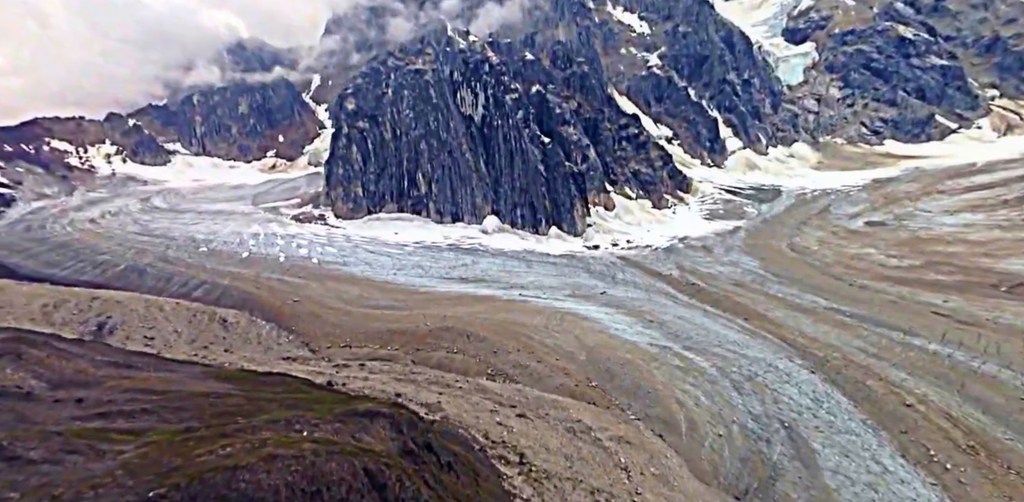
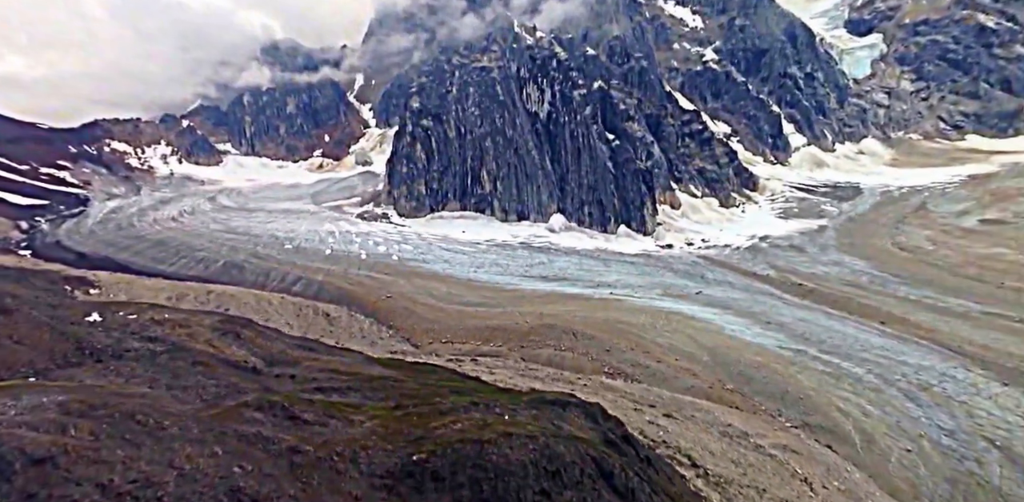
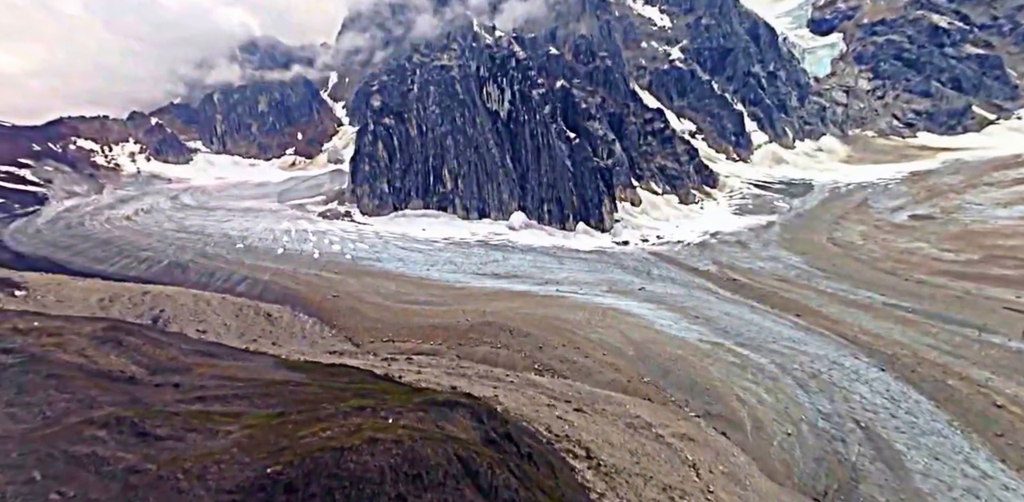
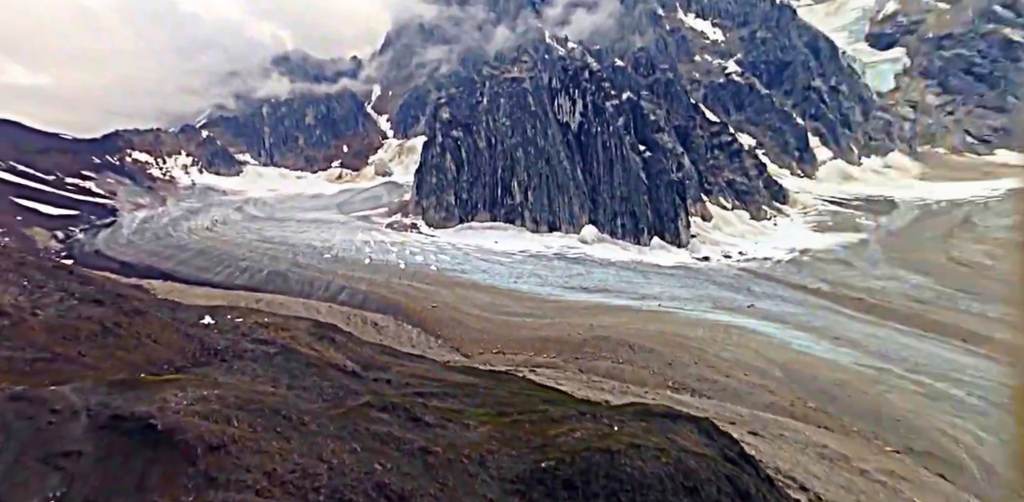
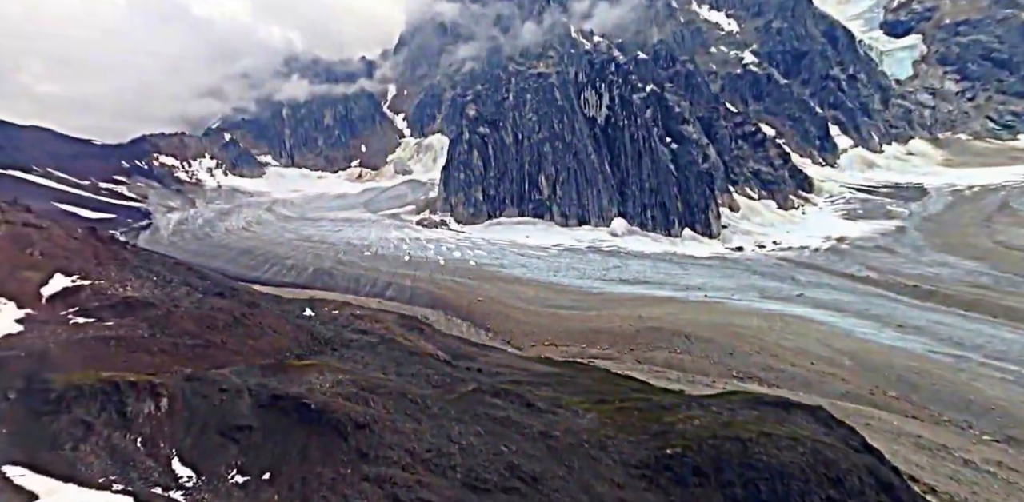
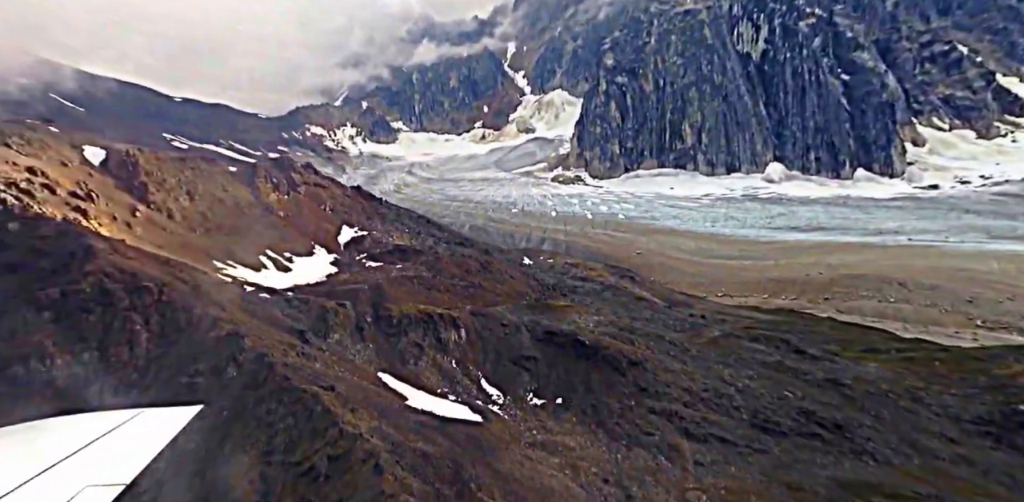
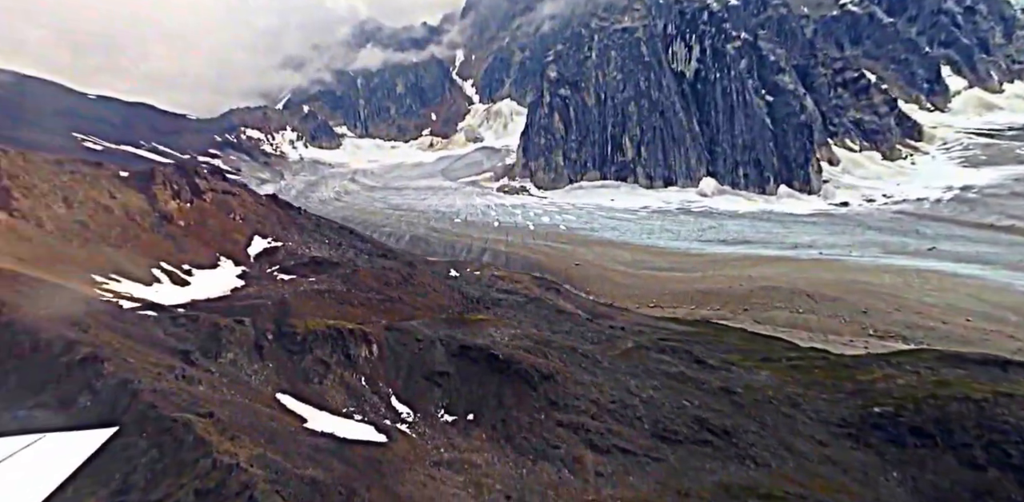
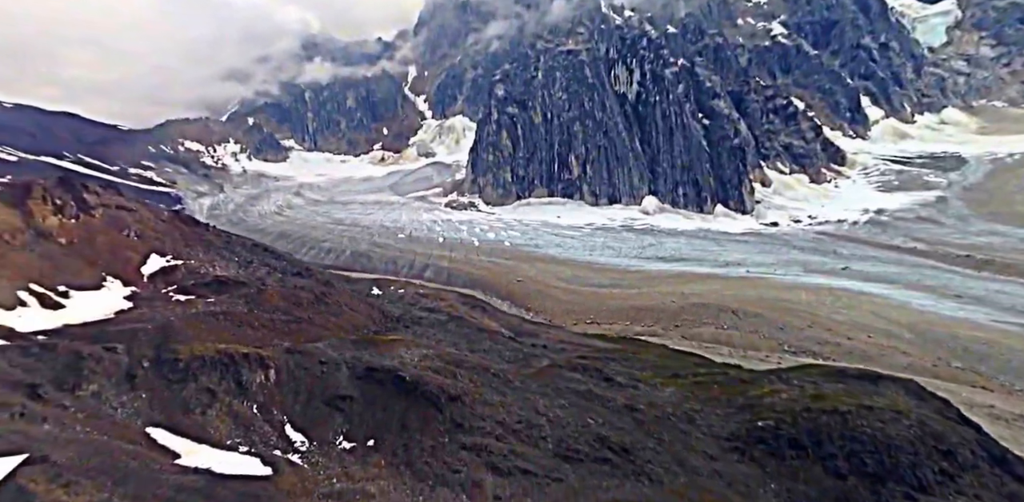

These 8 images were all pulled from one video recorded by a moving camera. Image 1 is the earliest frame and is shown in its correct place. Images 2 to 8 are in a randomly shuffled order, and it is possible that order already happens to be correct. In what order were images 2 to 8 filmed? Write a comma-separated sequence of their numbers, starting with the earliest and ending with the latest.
3, 2, 4, 5, 8, 7, 6
